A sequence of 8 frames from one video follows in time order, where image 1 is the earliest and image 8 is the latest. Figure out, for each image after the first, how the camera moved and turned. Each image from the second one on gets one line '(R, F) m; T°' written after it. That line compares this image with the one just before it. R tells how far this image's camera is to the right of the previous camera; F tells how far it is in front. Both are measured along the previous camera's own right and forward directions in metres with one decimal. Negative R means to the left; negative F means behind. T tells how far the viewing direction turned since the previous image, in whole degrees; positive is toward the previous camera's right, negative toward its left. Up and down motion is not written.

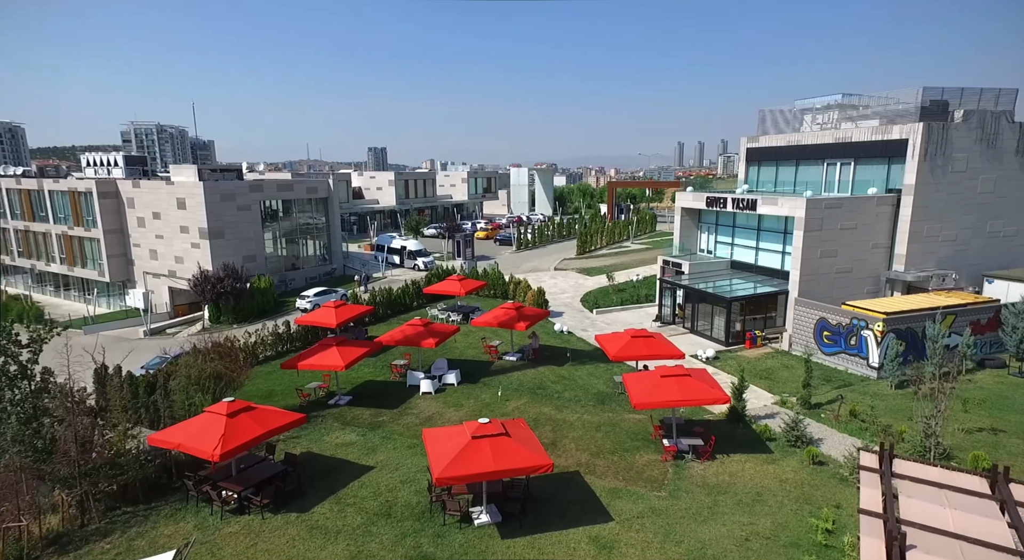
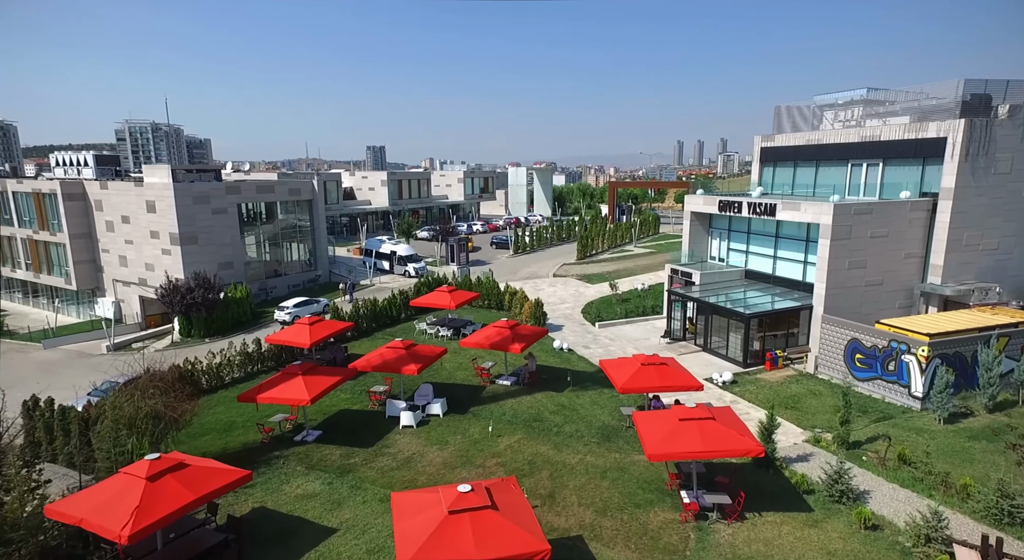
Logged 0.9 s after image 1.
(+0.2, +2.4) m; 0°
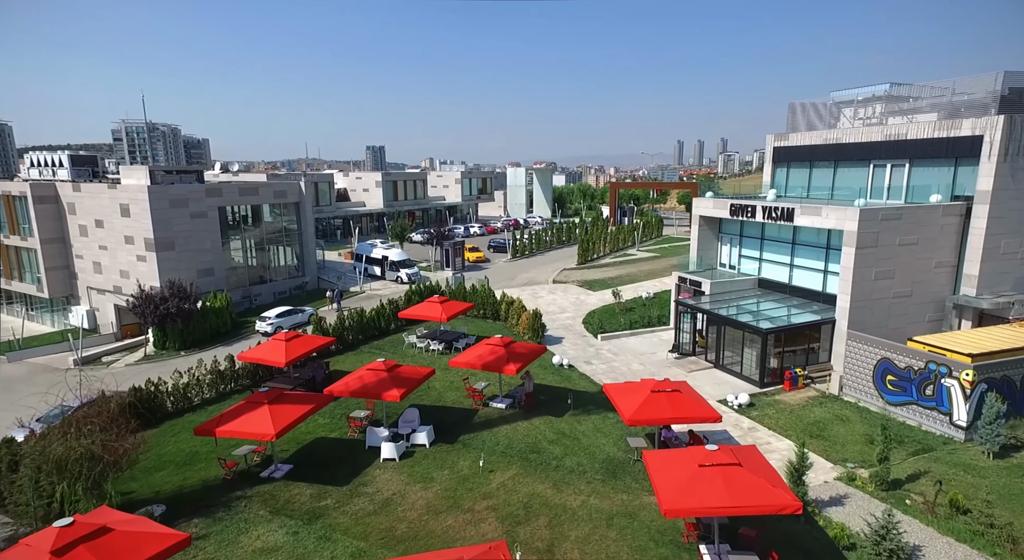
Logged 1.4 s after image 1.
(+0.2, +1.9) m; 0°
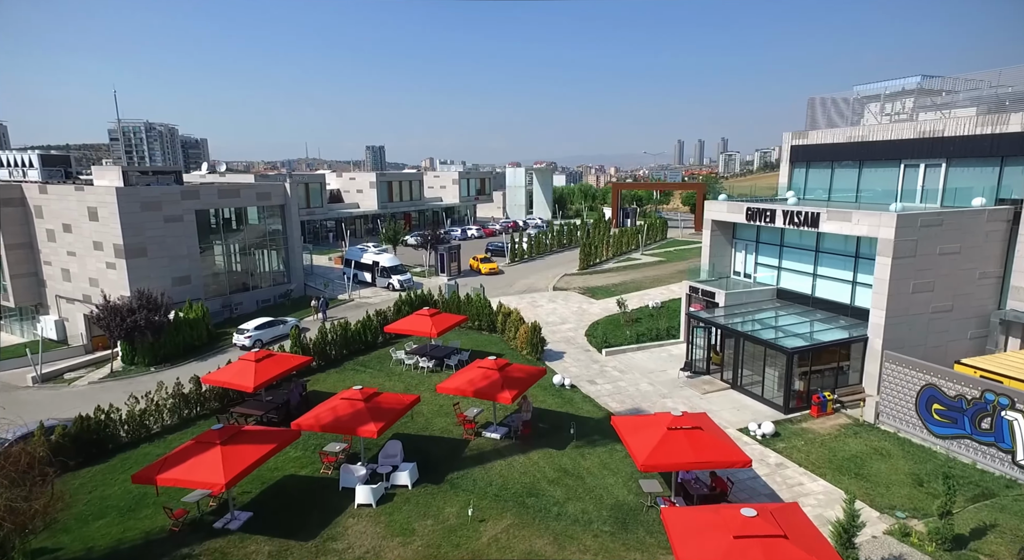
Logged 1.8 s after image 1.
(+0.1, +2.1) m; 0°
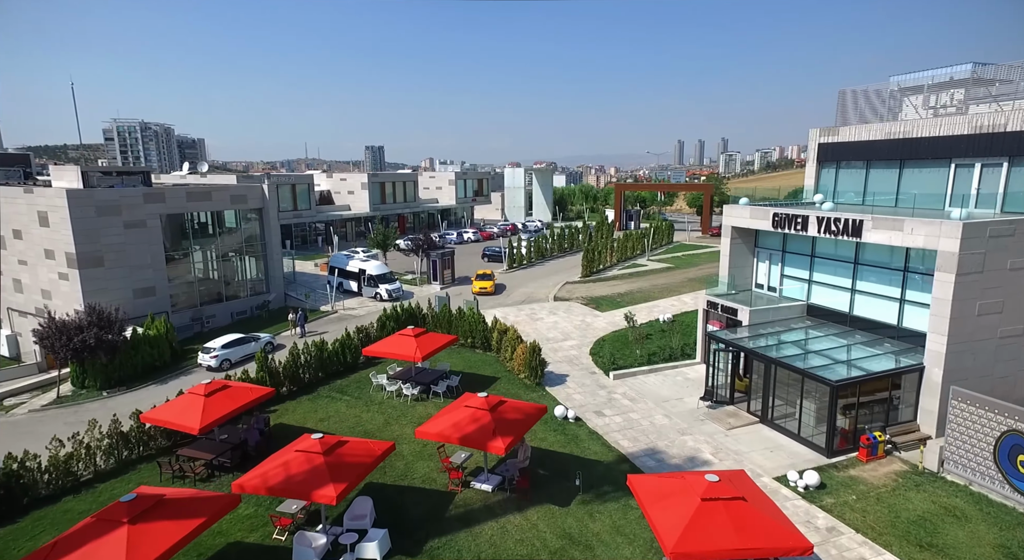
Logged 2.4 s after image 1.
(+0.1, +2.7) m; 0°
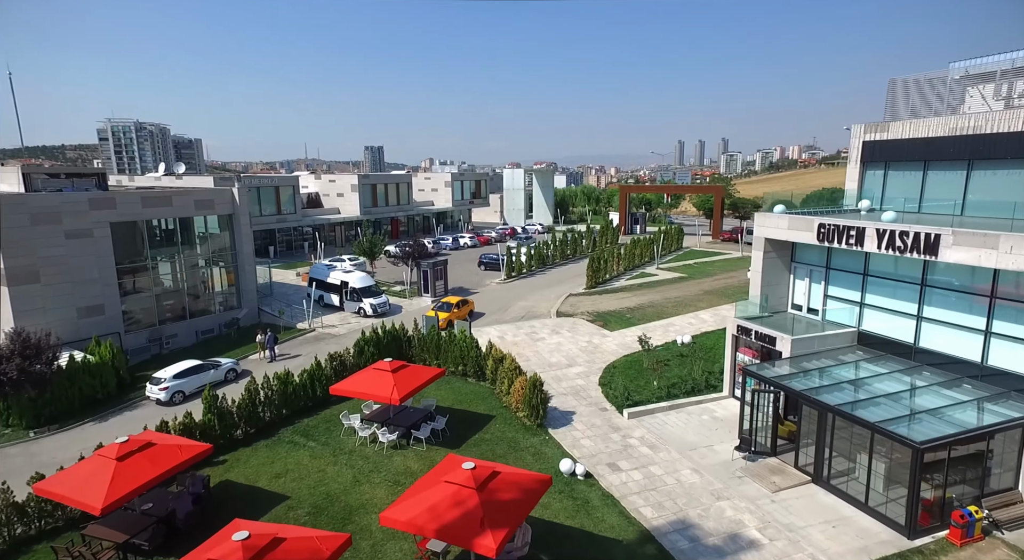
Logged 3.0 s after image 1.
(+0.1, +3.2) m; 0°
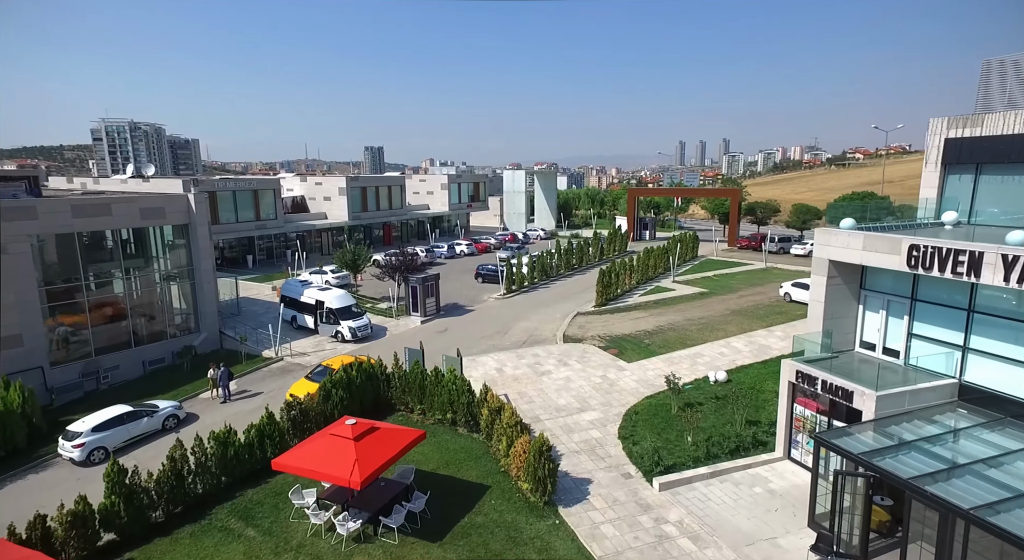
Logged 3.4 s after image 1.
(0.0, +4.0) m; 0°
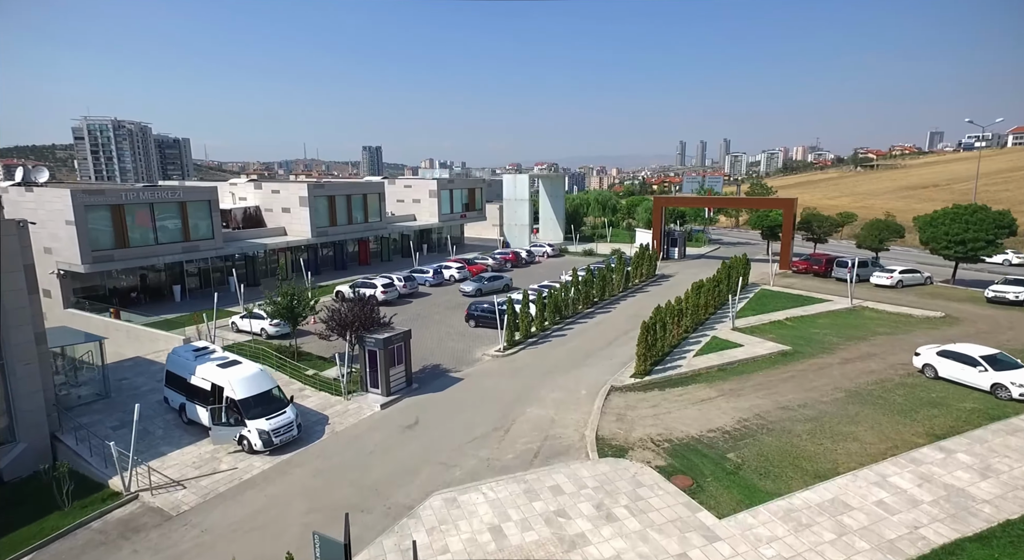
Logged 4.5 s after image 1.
(-0.1, +9.7) m; 0°
